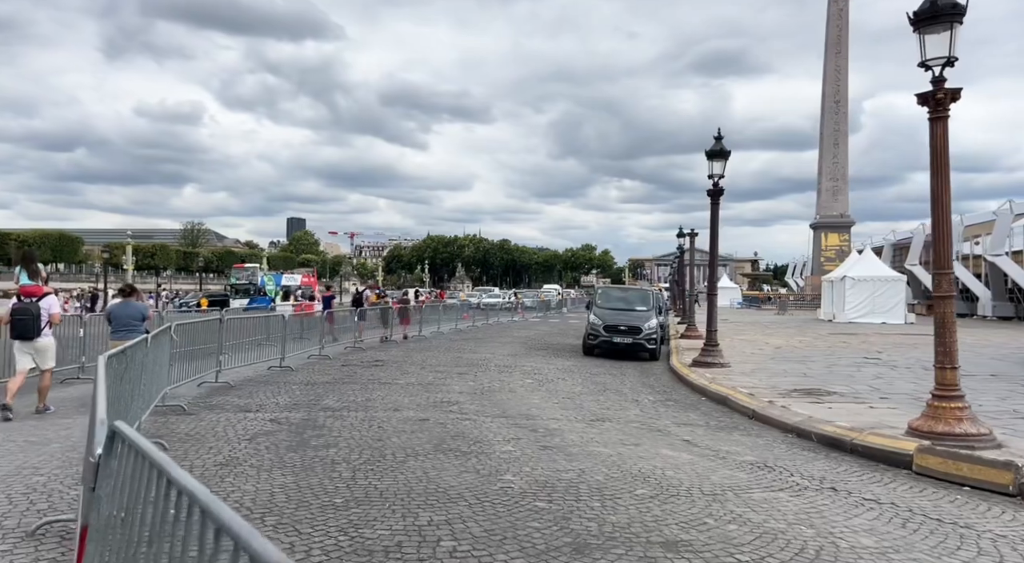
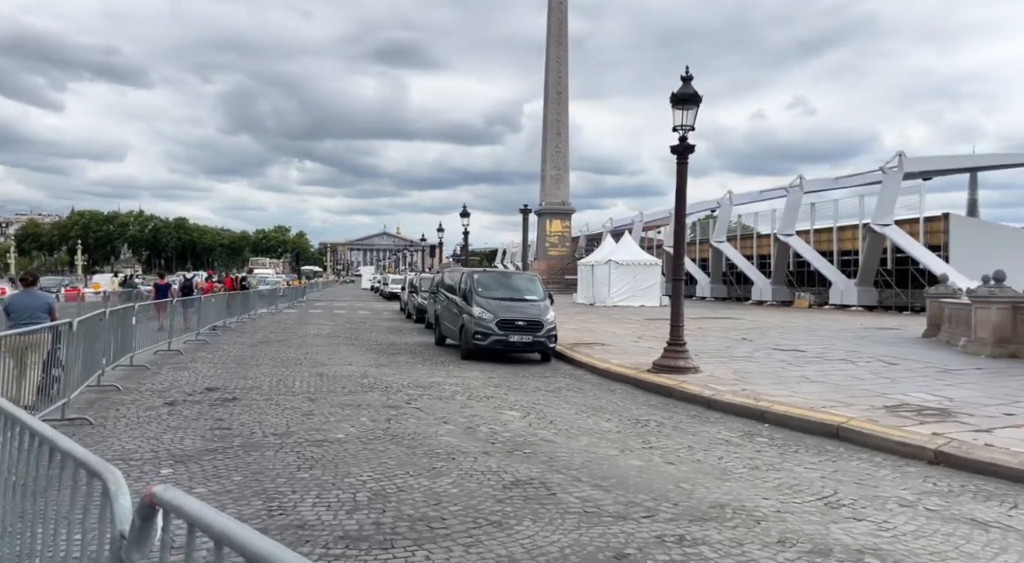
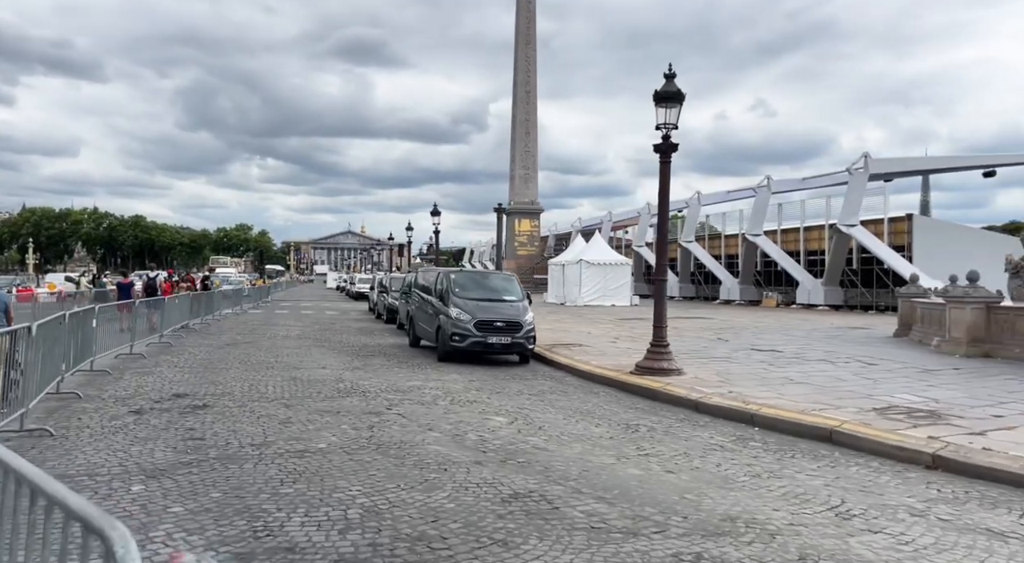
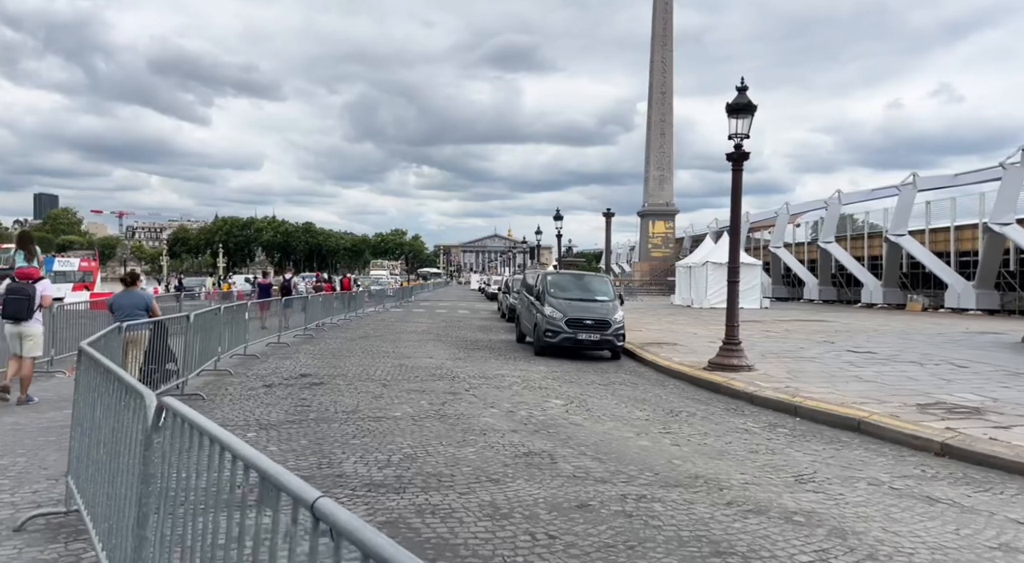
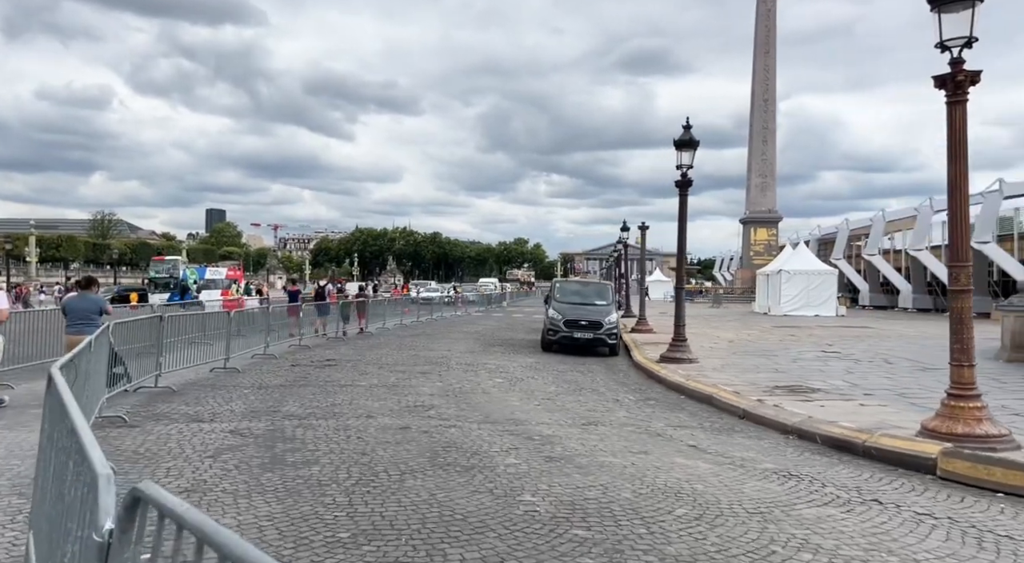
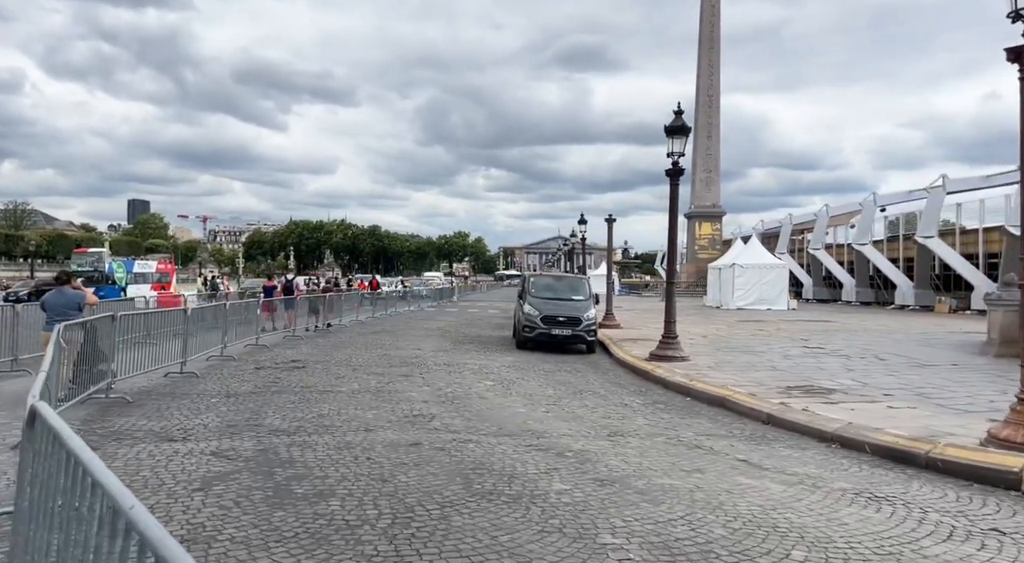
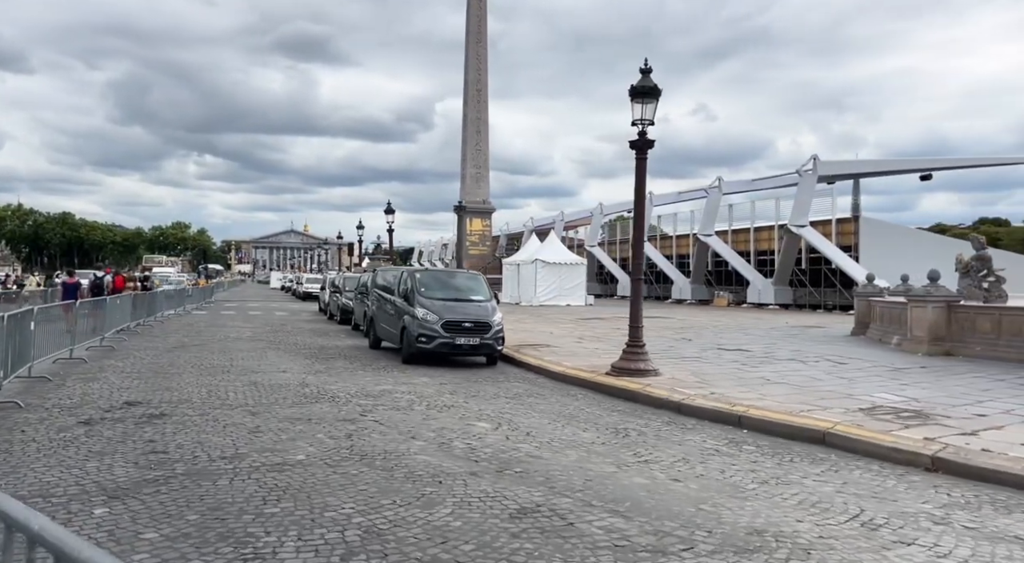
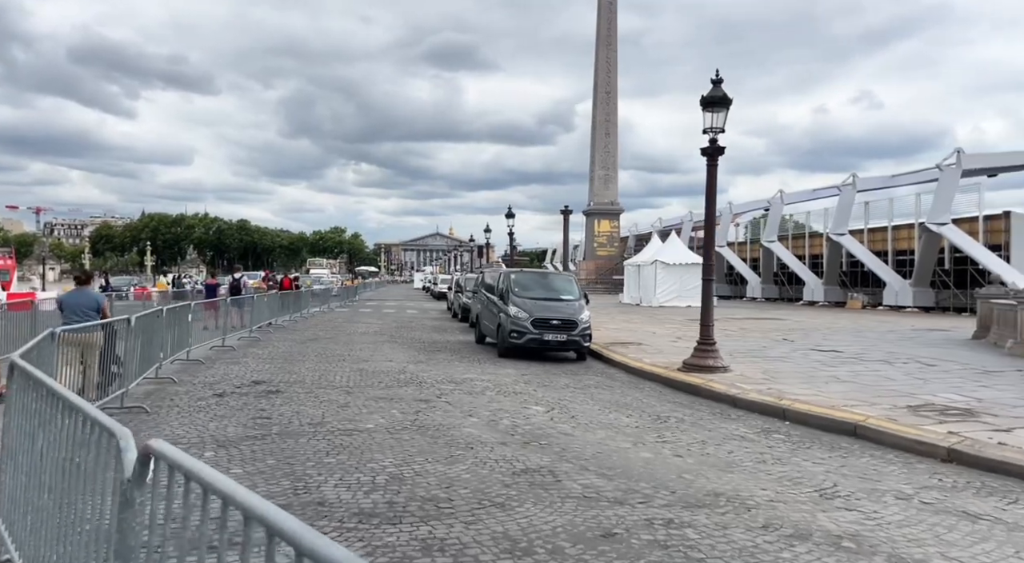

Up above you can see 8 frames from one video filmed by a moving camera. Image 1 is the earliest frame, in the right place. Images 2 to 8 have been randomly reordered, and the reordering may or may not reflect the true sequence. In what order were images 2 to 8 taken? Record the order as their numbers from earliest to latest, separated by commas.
5, 6, 4, 8, 2, 3, 7
